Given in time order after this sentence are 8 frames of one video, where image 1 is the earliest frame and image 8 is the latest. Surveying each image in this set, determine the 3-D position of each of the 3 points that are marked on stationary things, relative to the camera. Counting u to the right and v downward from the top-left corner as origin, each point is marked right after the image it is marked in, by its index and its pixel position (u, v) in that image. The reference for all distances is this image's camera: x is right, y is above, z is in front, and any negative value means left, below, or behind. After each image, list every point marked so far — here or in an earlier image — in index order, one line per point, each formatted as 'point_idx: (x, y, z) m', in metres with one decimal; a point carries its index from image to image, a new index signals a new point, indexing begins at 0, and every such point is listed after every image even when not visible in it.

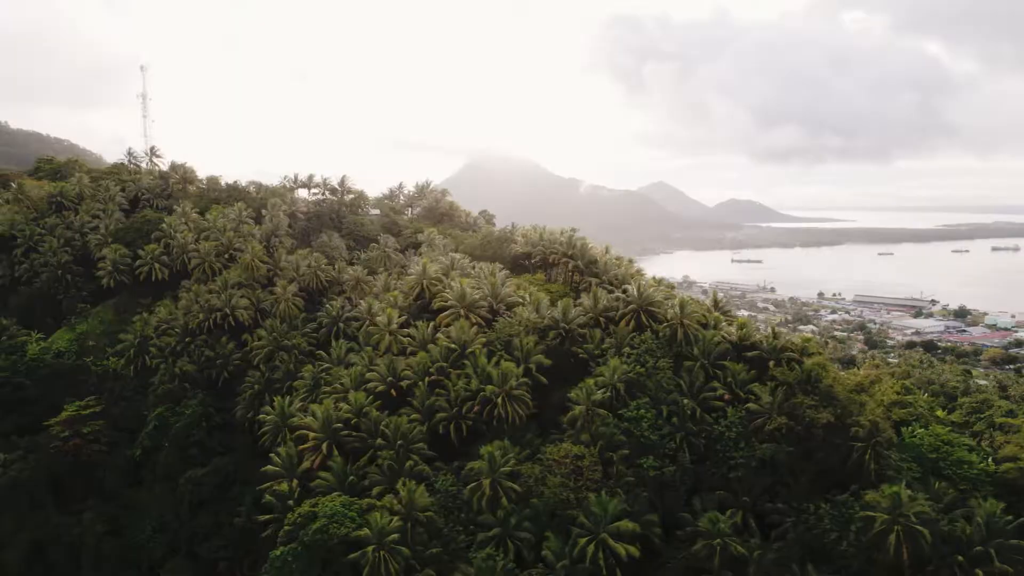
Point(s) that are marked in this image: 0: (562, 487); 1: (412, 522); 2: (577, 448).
0: (+1.3, -5.2, +19.2) m
1: (-2.6, -5.8, +18.2) m
2: (+1.7, -4.4, +20.0) m
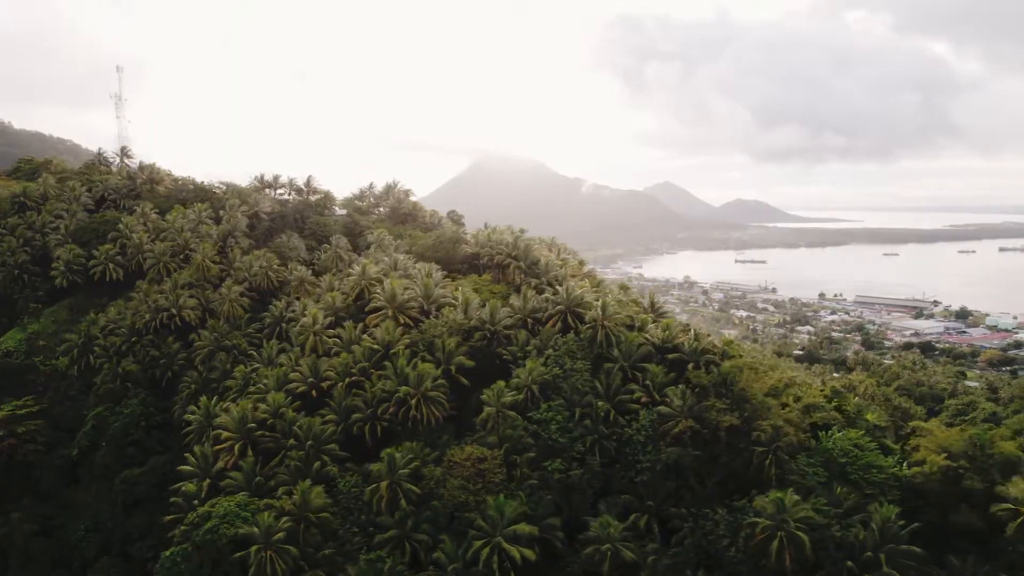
0: (-1.3, -5.3, +19.1) m
1: (-5.2, -5.9, +18.2) m
2: (-0.9, -4.5, +20.0) m
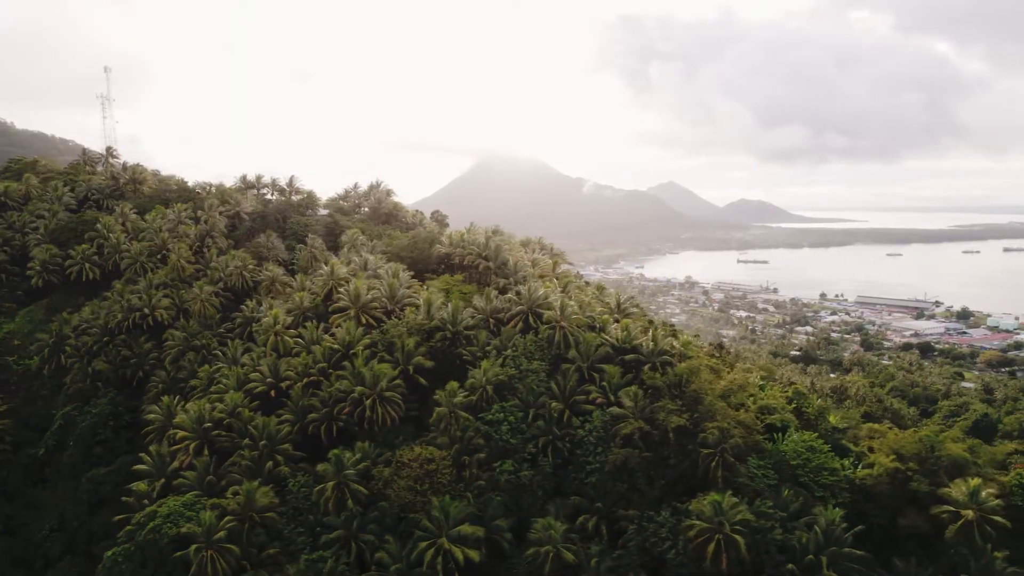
0: (-2.7, -5.3, +19.1) m
1: (-6.6, -5.9, +18.2) m
2: (-2.3, -4.5, +20.0) m
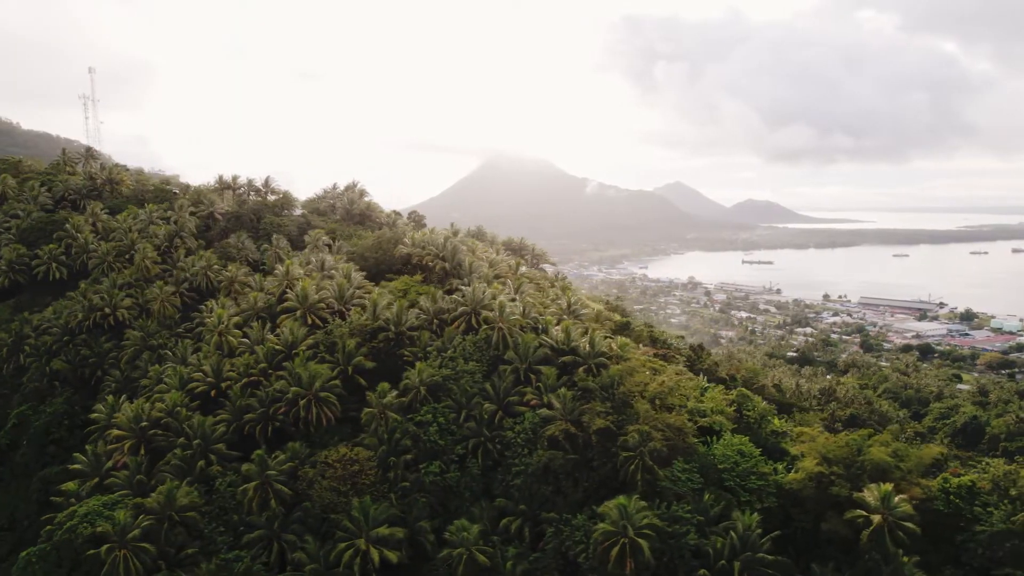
0: (-4.8, -5.3, +19.1) m
1: (-8.7, -5.9, +18.2) m
2: (-4.3, -4.5, +20.0) m
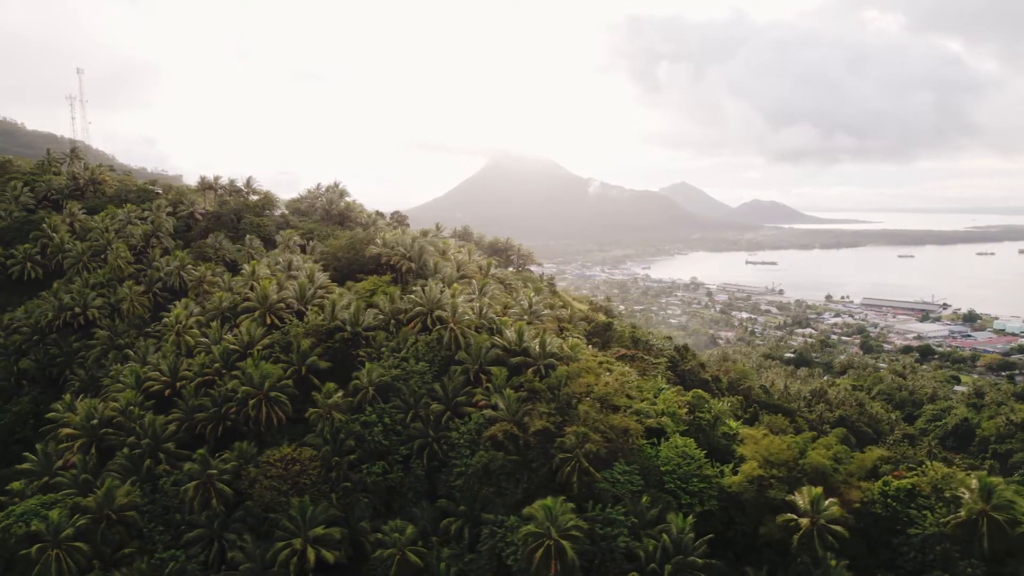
0: (-6.3, -5.3, +19.1) m
1: (-10.3, -5.9, +18.3) m
2: (-5.9, -4.5, +20.0) m
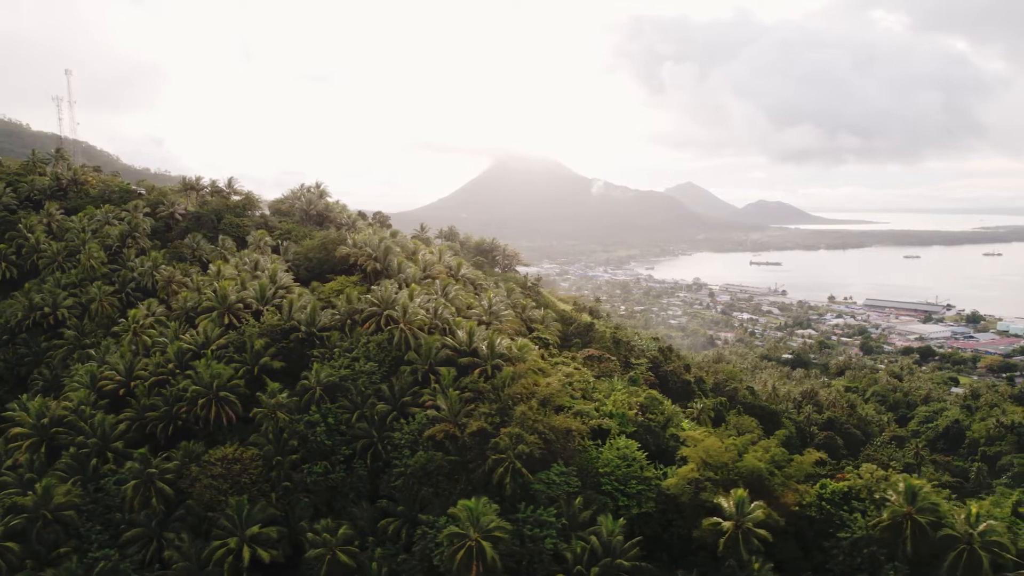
0: (-8.0, -5.3, +19.2) m
1: (-11.9, -5.9, +18.4) m
2: (-7.5, -4.5, +20.0) m
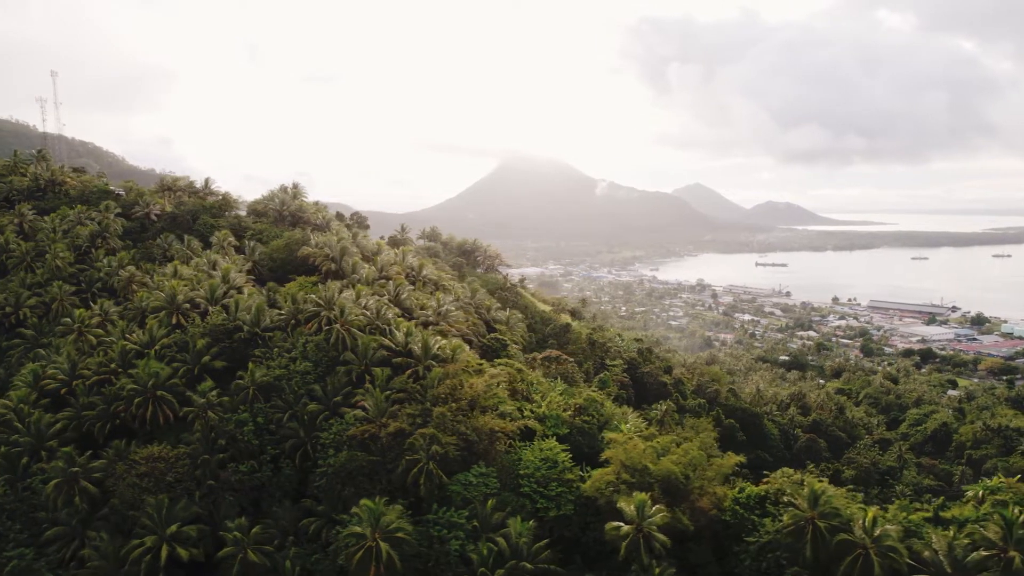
0: (-10.1, -5.3, +19.3) m
1: (-14.0, -5.9, +18.5) m
2: (-9.6, -4.5, +20.1) m
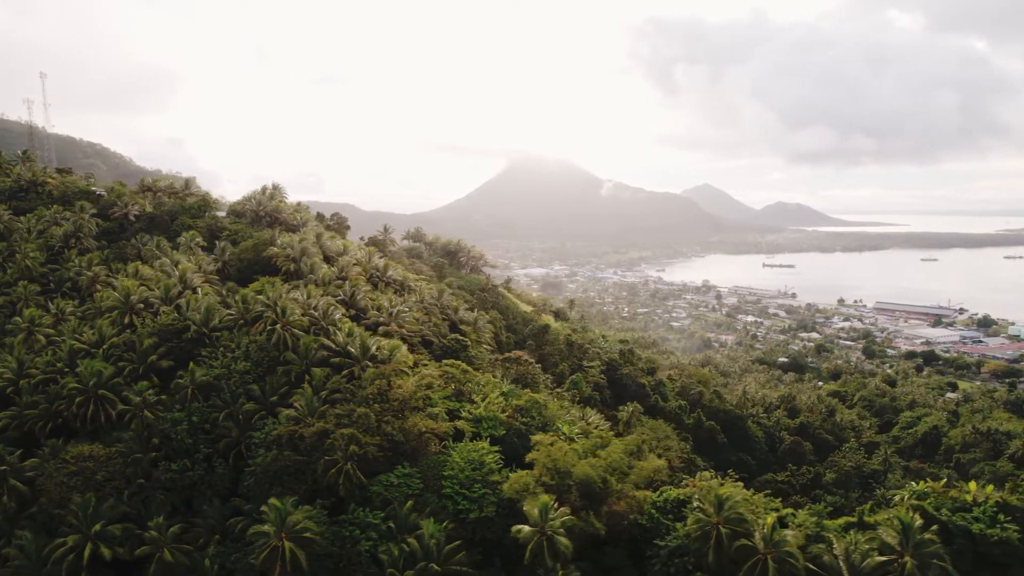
0: (-12.0, -5.3, +19.4) m
1: (-16.0, -5.9, +18.7) m
2: (-11.5, -4.5, +20.2) m
